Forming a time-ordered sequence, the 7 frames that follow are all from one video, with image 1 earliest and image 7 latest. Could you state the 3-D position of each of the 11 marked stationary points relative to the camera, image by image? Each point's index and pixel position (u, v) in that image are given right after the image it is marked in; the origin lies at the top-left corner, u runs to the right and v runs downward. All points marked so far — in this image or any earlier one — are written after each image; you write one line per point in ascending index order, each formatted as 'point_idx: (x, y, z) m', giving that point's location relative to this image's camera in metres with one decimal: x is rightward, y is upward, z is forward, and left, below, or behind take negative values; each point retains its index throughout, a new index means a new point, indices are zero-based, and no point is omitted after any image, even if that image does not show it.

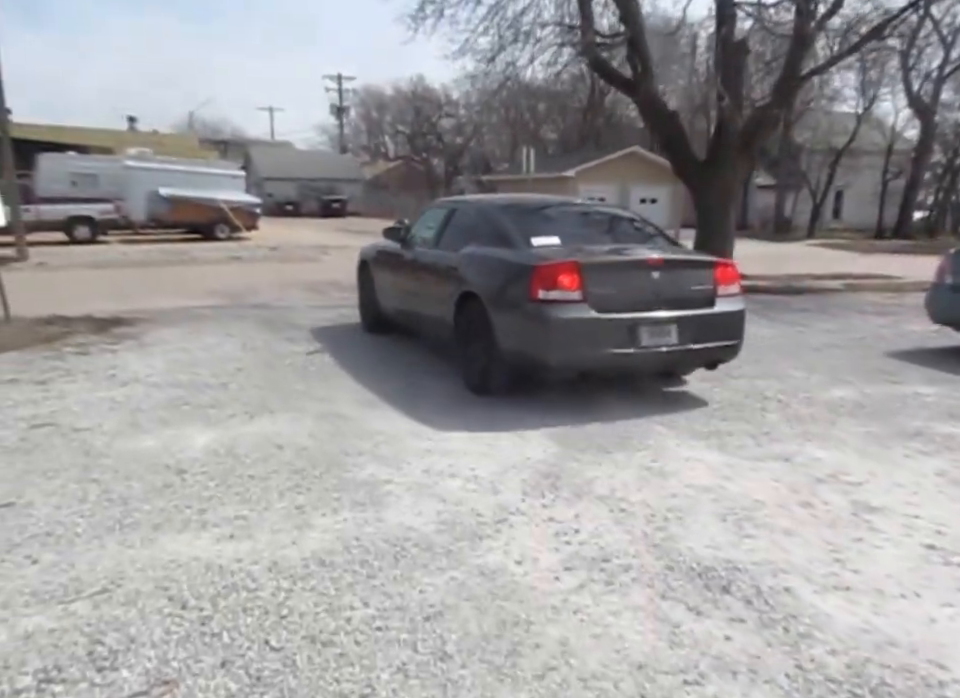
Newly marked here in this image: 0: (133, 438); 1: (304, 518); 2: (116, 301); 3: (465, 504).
0: (-2.2, -0.5, +4.5) m
1: (-0.8, -0.8, +3.3) m
2: (-7.4, +1.0, +14.5) m
3: (-0.1, -0.7, +3.3) m
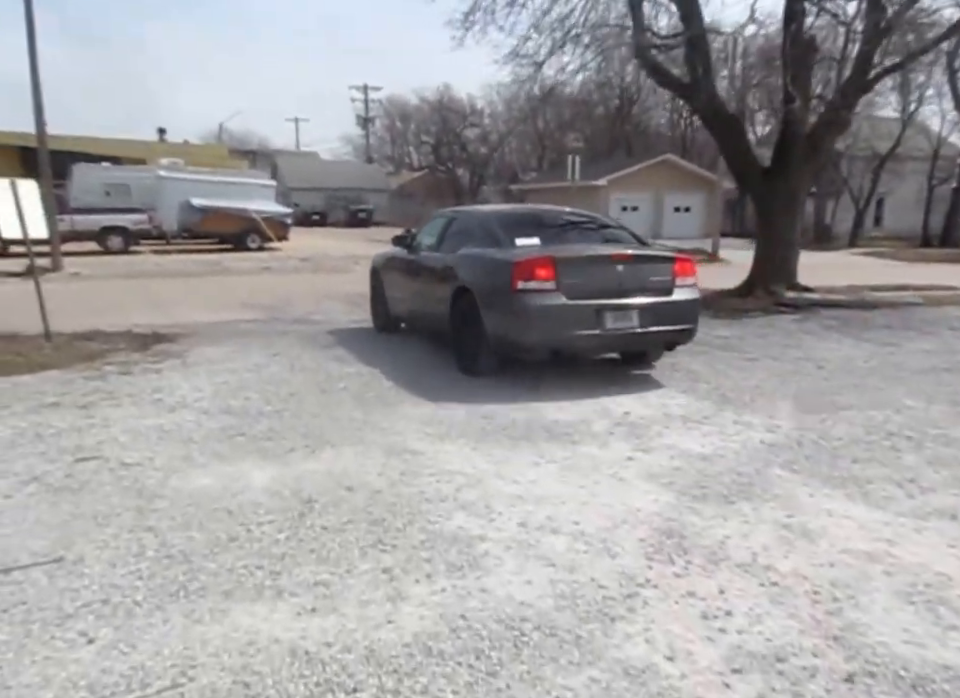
0: (-1.6, -0.7, +4.1) m
1: (-0.3, -0.9, +2.8) m
2: (-6.5, +0.7, +14.3) m
3: (+0.4, -0.9, +2.8) m
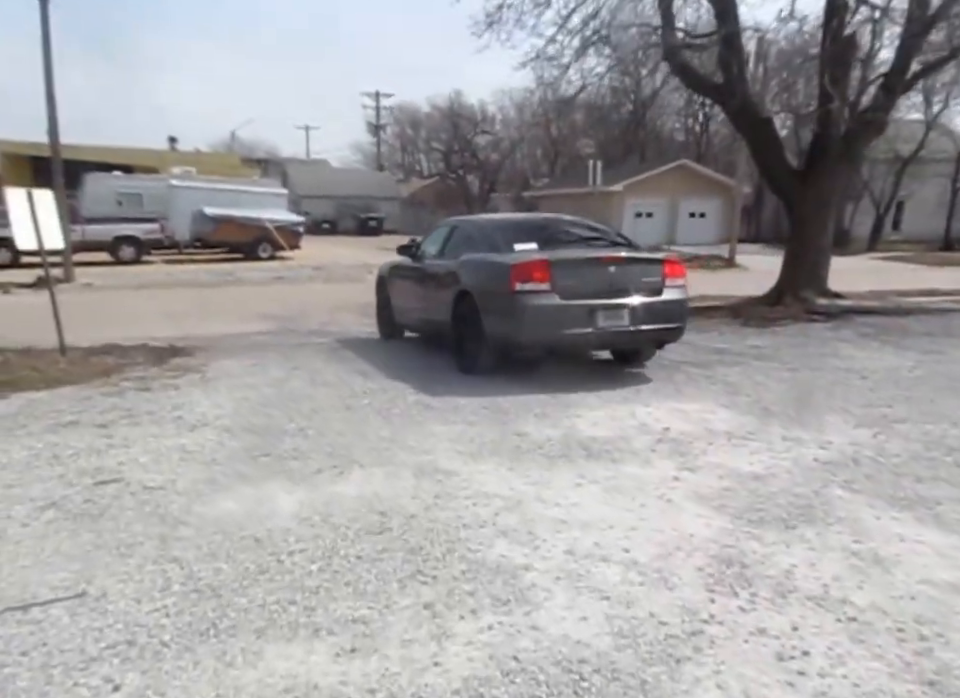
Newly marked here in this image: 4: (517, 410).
0: (-1.4, -0.8, +3.9) m
1: (-0.1, -1.0, +2.6) m
2: (-6.2, +0.5, +14.2) m
3: (+0.6, -0.9, +2.6) m
4: (+0.3, -0.5, +5.4) m
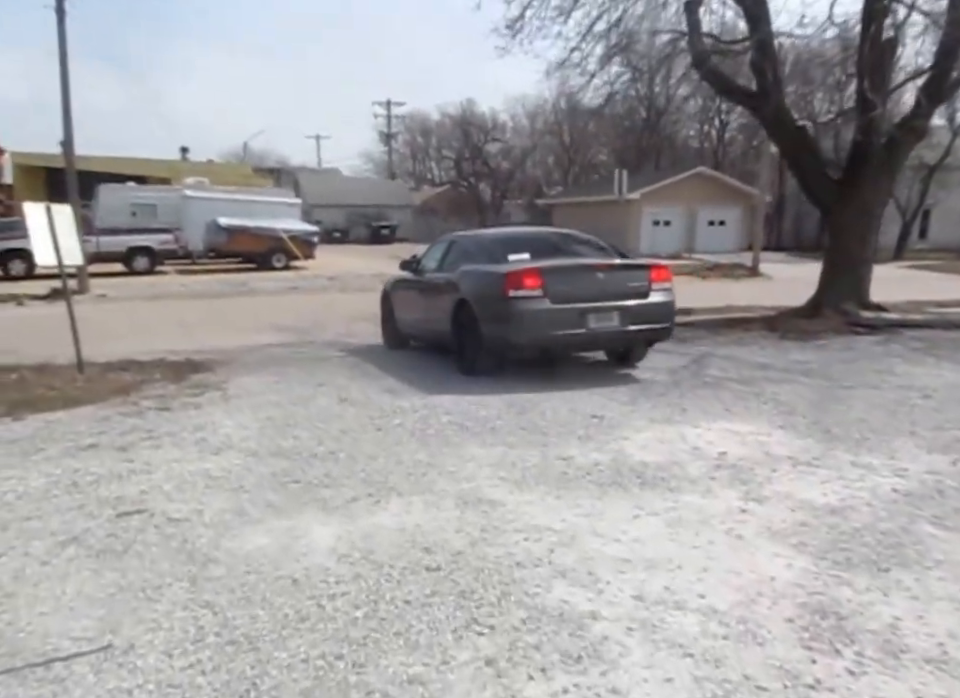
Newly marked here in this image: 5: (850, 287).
0: (-1.2, -0.9, +3.6) m
1: (+0.1, -1.1, +2.3) m
2: (-5.8, +0.2, +14.0) m
3: (+0.8, -1.0, +2.3) m
4: (+0.5, -0.6, +5.1) m
5: (+5.6, +1.0, +11.1) m
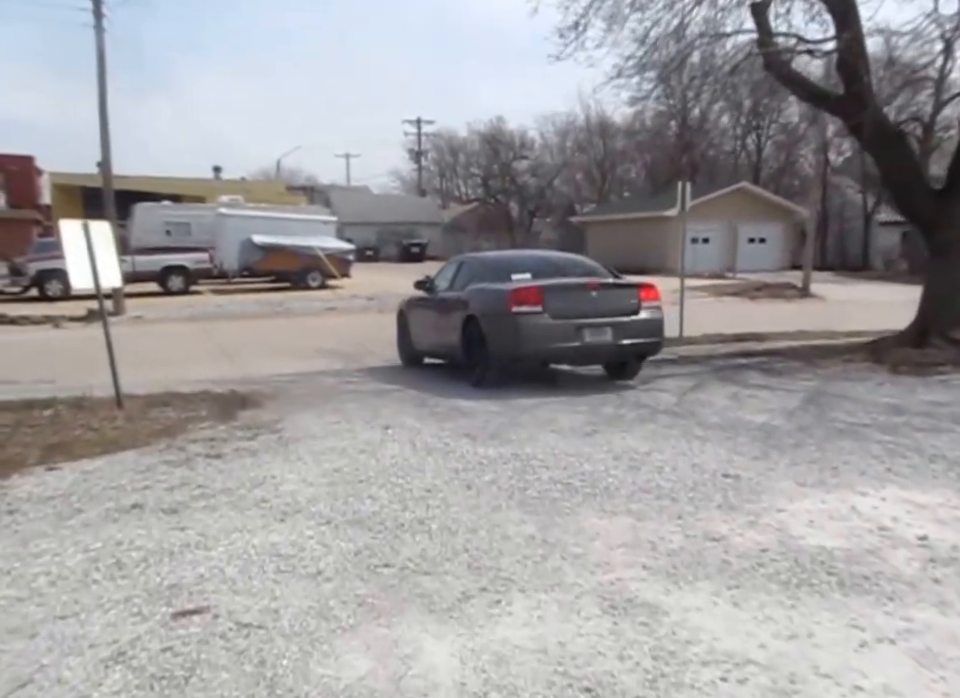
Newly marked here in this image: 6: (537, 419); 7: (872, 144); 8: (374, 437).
0: (-0.6, -1.2, +2.8) m
1: (+0.7, -1.3, +1.4) m
2: (-4.8, -0.2, +13.4) m
3: (+1.4, -1.3, +1.4) m
4: (+1.2, -0.9, +4.2) m
5: (+6.5, +0.5, +10.0) m
6: (+0.5, -0.6, +6.5) m
7: (+5.5, +2.9, +10.3) m
8: (-0.8, -0.7, +5.8) m
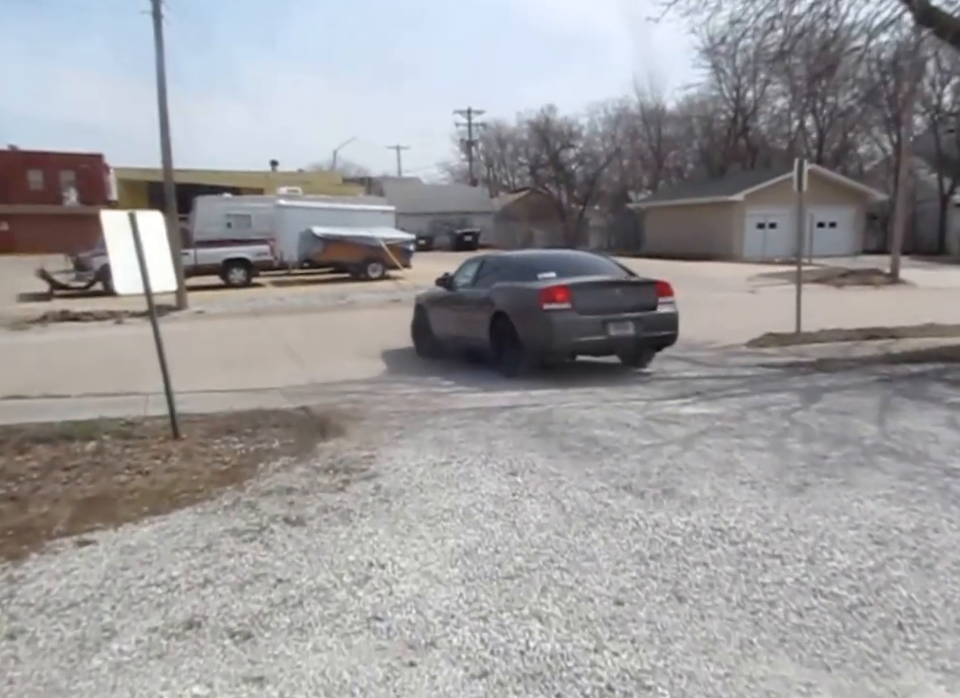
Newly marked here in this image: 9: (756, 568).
0: (+0.2, -1.4, +1.3) m
1: (+1.4, -1.5, -0.2) m
2: (-3.2, -0.3, +12.1) m
3: (+2.1, -1.5, -0.2) m
4: (+2.1, -1.1, +2.5) m
5: (+7.8, +0.5, +7.9) m
6: (+1.6, -0.8, +4.9) m
7: (+6.8, +2.9, +8.2) m
8: (+0.2, -0.9, +4.3) m
9: (+1.3, -1.0, +3.3) m
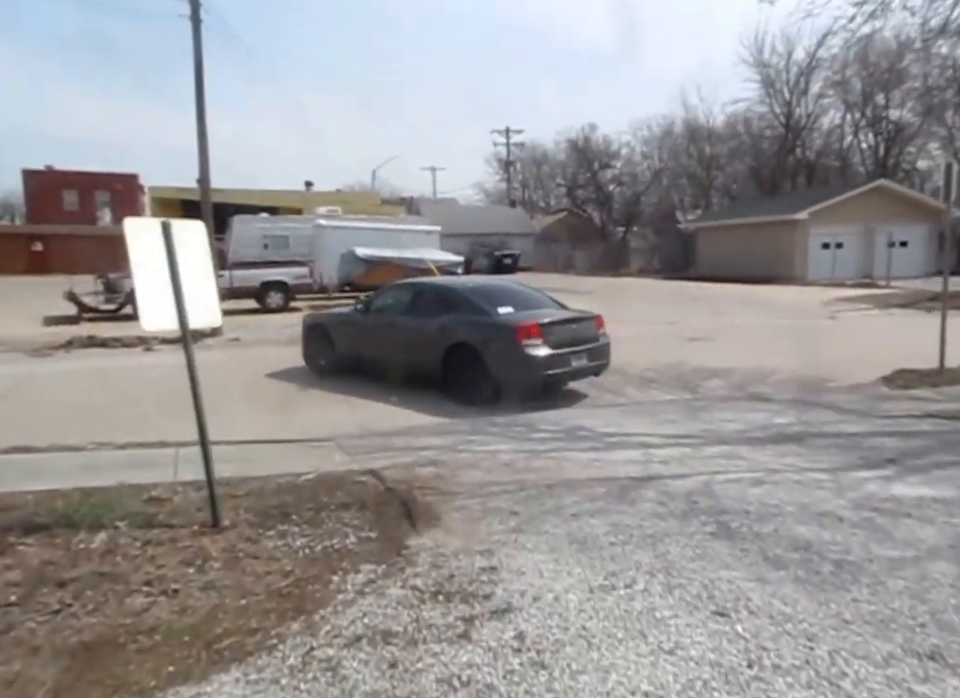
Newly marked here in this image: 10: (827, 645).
0: (+0.9, -1.6, -0.5) m
1: (+2.0, -1.7, -1.9) m
2: (-2.0, -0.8, +10.5) m
3: (+2.7, -1.7, -2.0) m
4: (+2.9, -1.3, +0.7) m
5: (+8.8, +0.1, +5.9) m
6: (+2.4, -1.1, +3.1) m
7: (+7.8, +2.4, +6.3) m
8: (+1.0, -1.2, +2.6) m
9: (+2.1, -1.3, +1.5) m
10: (+1.4, -1.1, +2.7) m
